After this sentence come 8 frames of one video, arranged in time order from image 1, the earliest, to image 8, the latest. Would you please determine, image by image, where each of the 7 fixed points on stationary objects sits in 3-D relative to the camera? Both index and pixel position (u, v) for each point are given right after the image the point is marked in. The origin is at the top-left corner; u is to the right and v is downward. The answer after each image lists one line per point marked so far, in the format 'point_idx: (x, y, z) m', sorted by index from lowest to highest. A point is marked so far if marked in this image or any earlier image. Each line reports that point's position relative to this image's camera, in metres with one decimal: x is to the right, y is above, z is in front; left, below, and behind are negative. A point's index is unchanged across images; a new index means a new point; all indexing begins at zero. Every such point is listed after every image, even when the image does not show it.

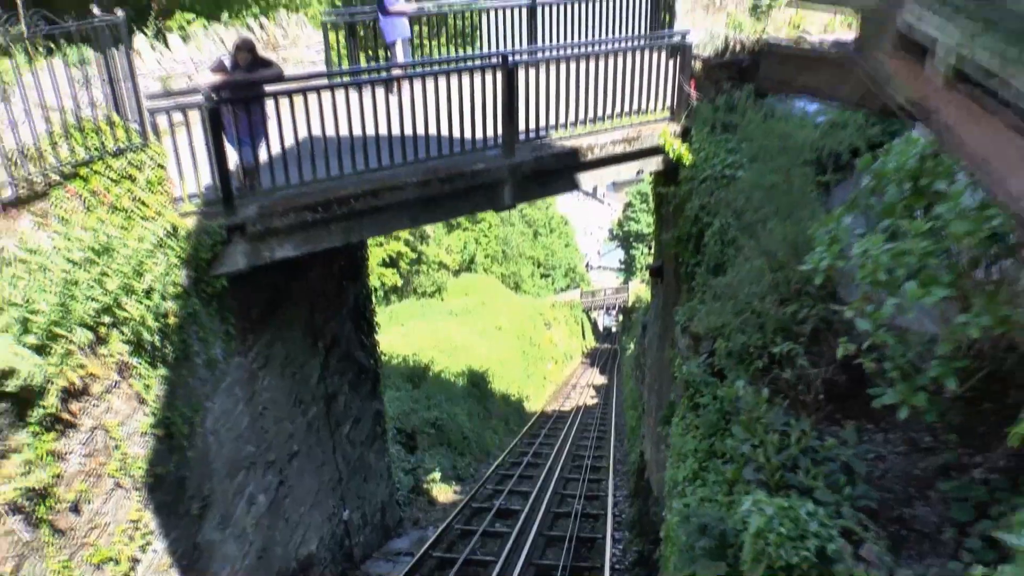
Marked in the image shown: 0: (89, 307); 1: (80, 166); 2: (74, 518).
0: (-1.8, -0.1, +4.9) m
1: (-1.9, +0.5, +5.0) m
2: (-1.8, -1.0, +4.6) m
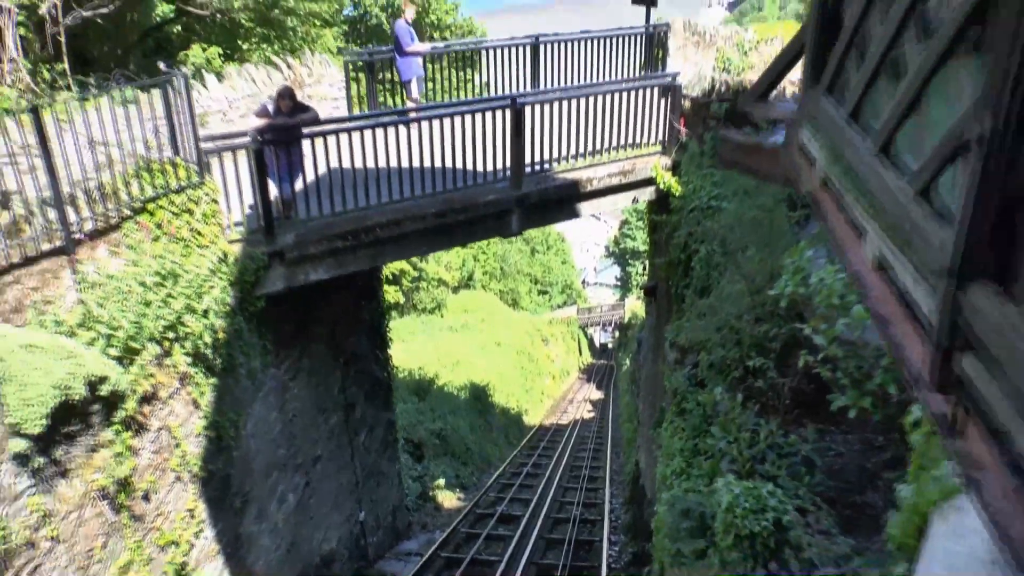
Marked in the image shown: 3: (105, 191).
0: (-1.8, -0.2, +5.6) m
1: (-1.9, +0.4, +5.8) m
2: (-1.8, -1.0, +5.3) m
3: (-2.0, +0.5, +5.6) m
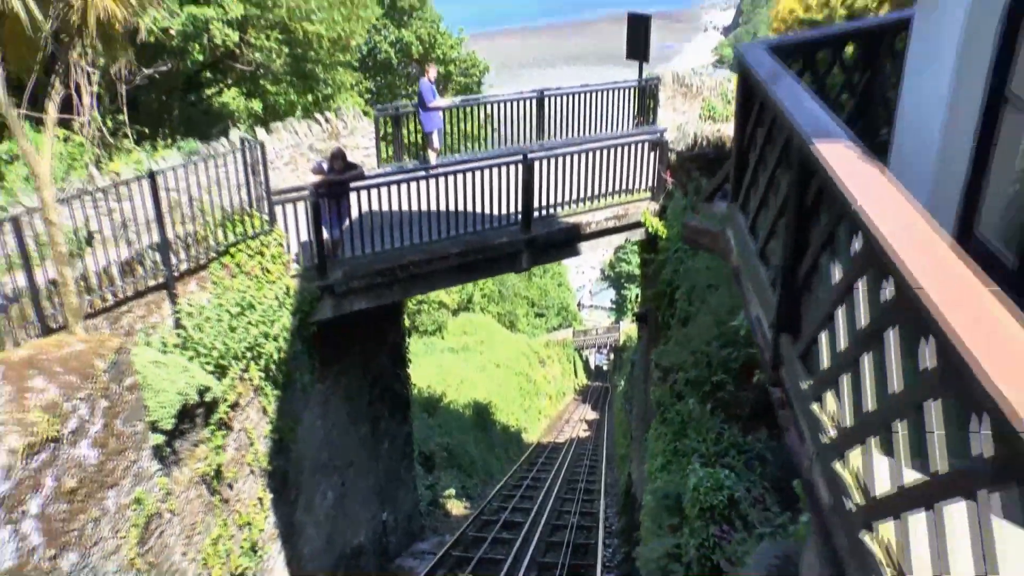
0: (-1.7, -0.4, +6.9) m
1: (-1.8, +0.3, +7.1) m
2: (-1.7, -1.2, +6.6) m
3: (-1.9, +0.3, +6.9) m
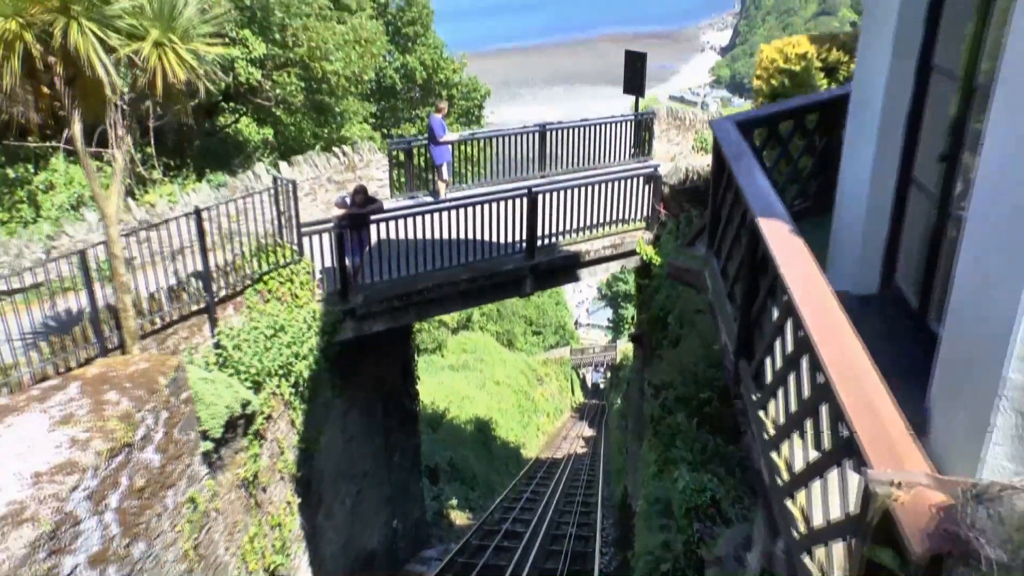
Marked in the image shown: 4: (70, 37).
0: (-1.6, -0.5, +7.7) m
1: (-1.7, +0.1, +7.8) m
2: (-1.6, -1.4, +7.3) m
3: (-1.9, +0.1, +7.6) m
4: (-2.2, +1.2, +5.4) m
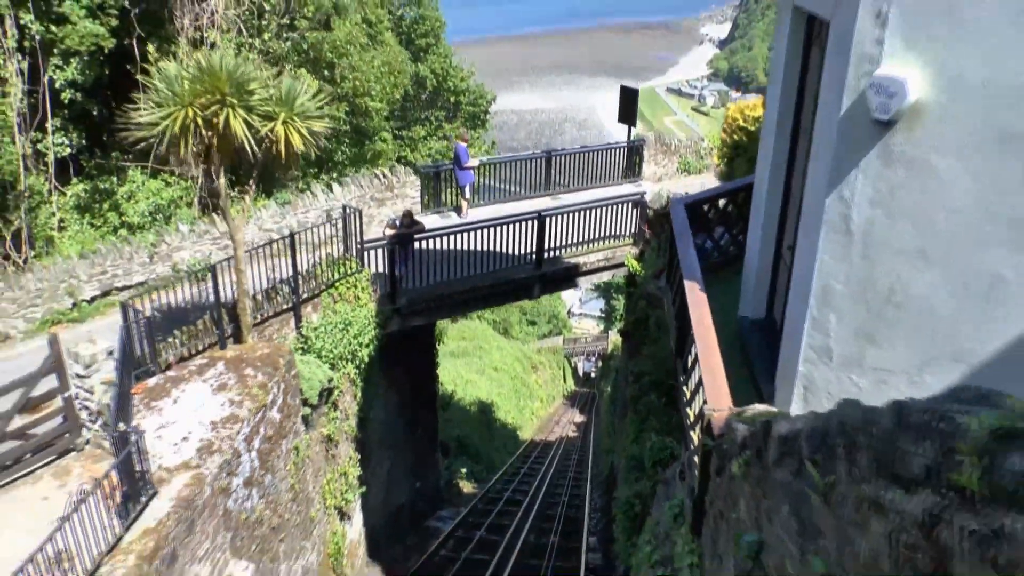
0: (-1.5, -0.6, +9.9) m
1: (-1.6, +0.1, +10.1) m
2: (-1.5, -1.4, +9.6) m
3: (-1.7, +0.1, +9.9) m
4: (-2.0, +1.2, +7.7) m
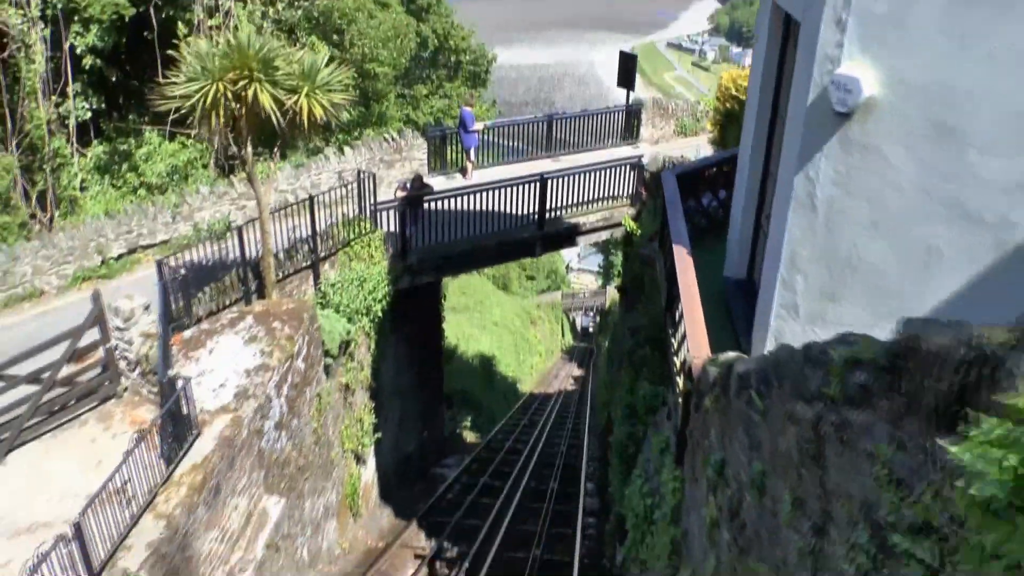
0: (-1.5, -0.2, +10.6) m
1: (-1.6, +0.5, +10.8) m
2: (-1.5, -1.0, +10.4) m
3: (-1.7, +0.5, +10.5) m
4: (-1.9, +1.5, +8.3) m
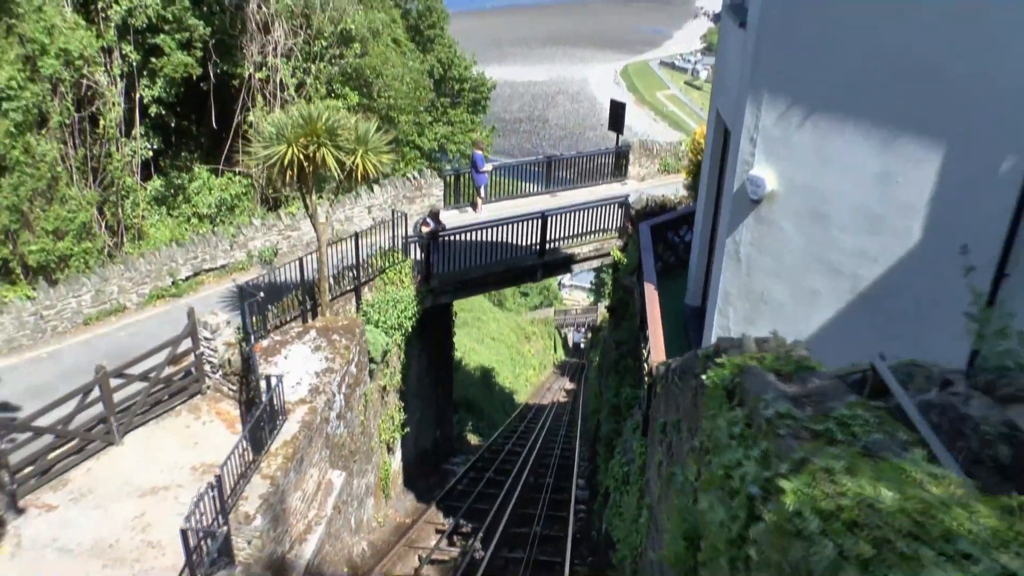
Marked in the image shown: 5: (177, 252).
0: (-1.4, -0.4, +12.8) m
1: (-1.5, +0.2, +13.0) m
2: (-1.4, -1.3, +12.6) m
3: (-1.6, +0.3, +12.8) m
4: (-1.8, +1.3, +10.5) m
5: (-4.3, +0.5, +14.1) m
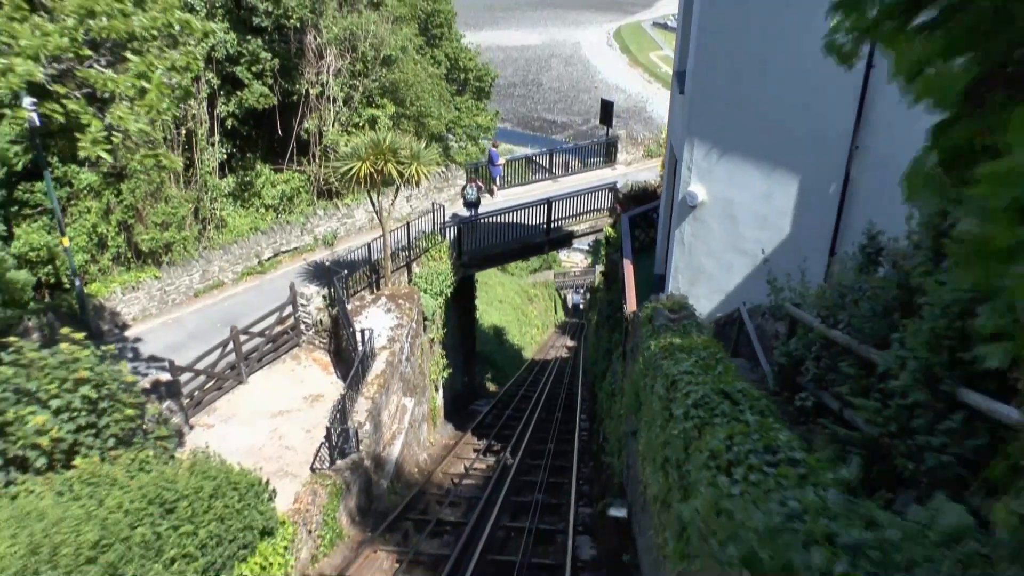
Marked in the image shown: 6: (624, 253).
0: (-1.1, 0.0, +16.6) m
1: (-1.3, +0.6, +16.7) m
2: (-1.2, -0.9, +16.3) m
3: (-1.4, +0.6, +16.5) m
4: (-1.6, +1.6, +14.2) m
5: (-4.0, +0.8, +17.8) m
6: (+1.3, +0.4, +12.4) m
